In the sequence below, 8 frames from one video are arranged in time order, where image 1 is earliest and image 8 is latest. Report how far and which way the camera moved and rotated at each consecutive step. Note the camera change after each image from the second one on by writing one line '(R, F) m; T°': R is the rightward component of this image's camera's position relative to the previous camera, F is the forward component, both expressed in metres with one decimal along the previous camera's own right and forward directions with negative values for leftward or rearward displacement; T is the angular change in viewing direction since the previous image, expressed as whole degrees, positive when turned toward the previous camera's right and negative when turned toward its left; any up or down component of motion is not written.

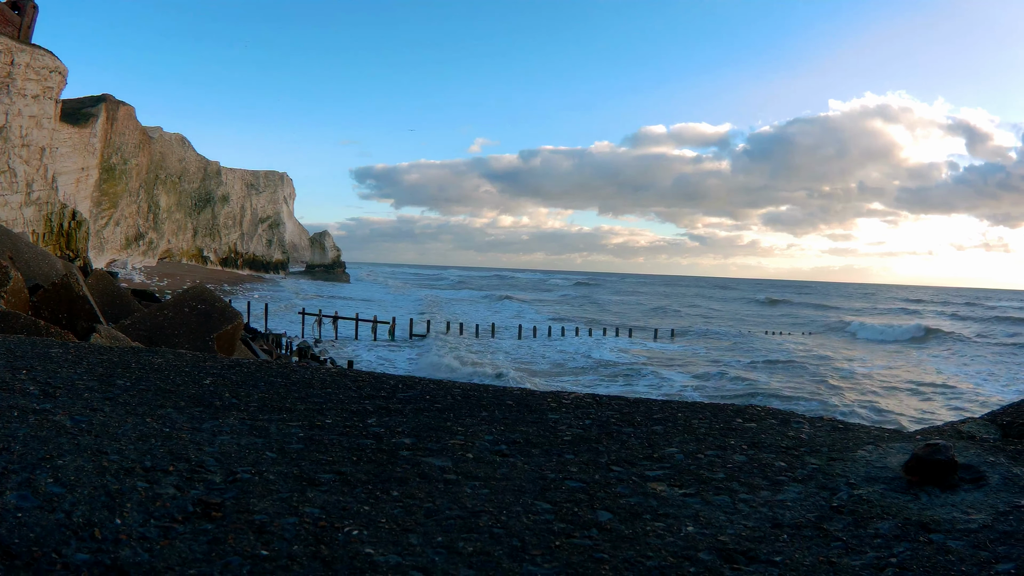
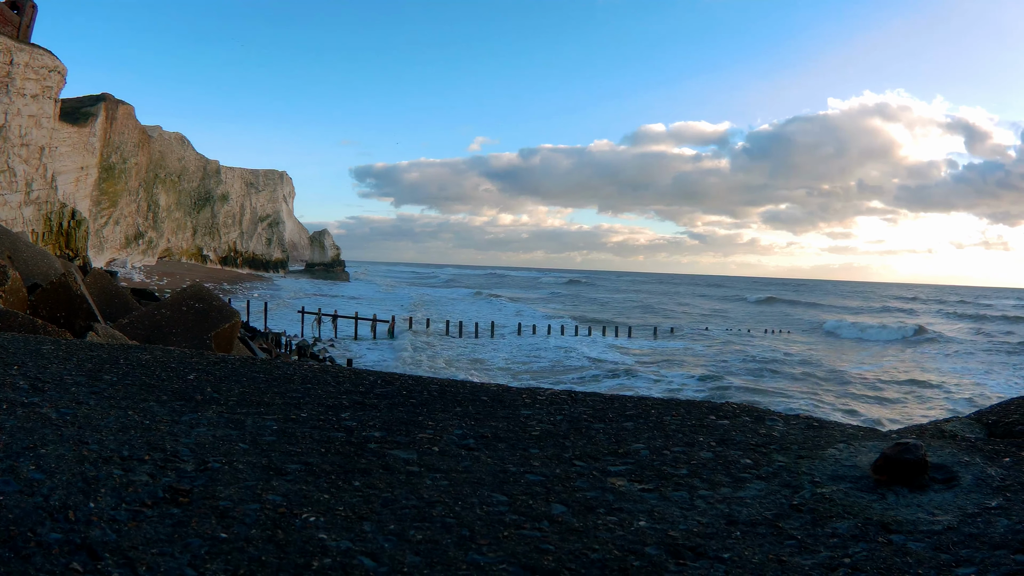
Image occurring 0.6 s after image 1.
(+0.2, 0.0) m; 0°
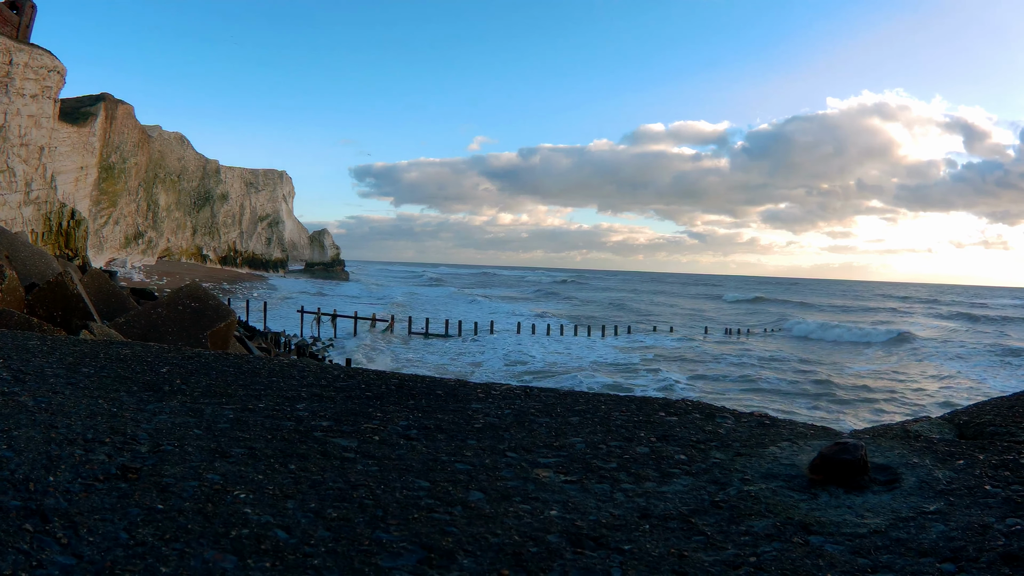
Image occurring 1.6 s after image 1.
(+0.3, 0.0) m; 0°
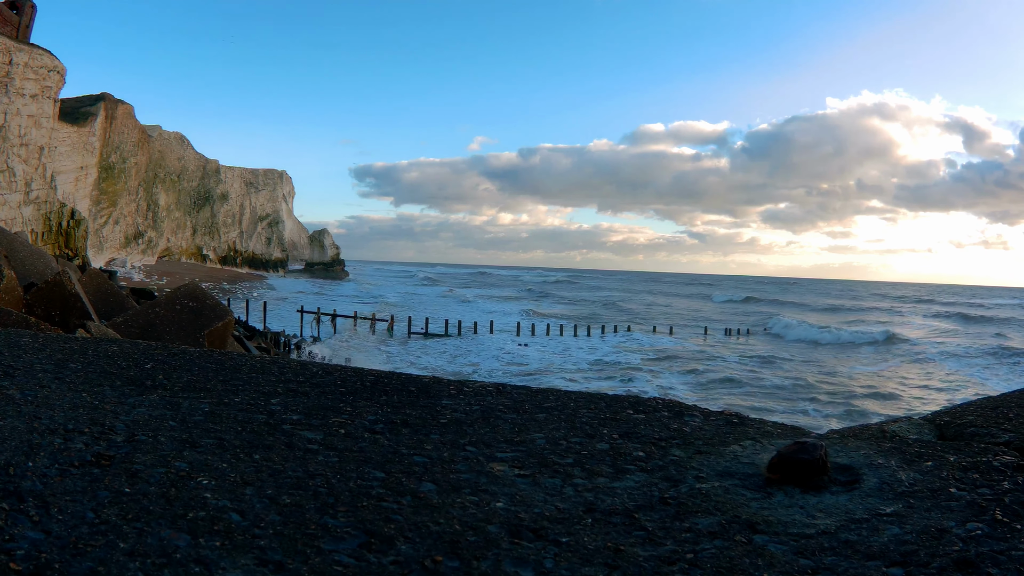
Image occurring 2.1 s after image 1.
(+0.2, 0.0) m; 0°
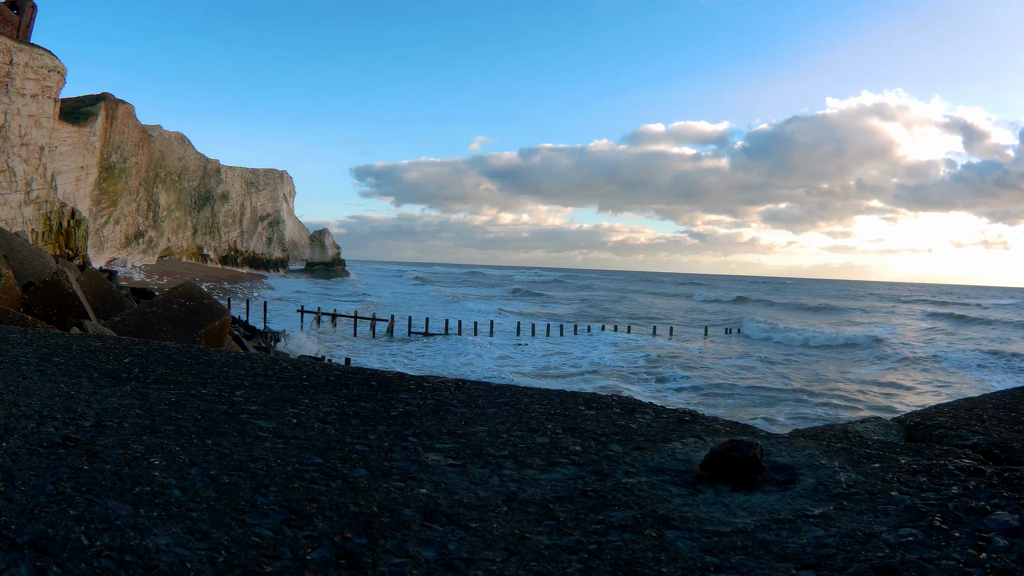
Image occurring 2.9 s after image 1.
(+0.3, -0.1) m; 0°
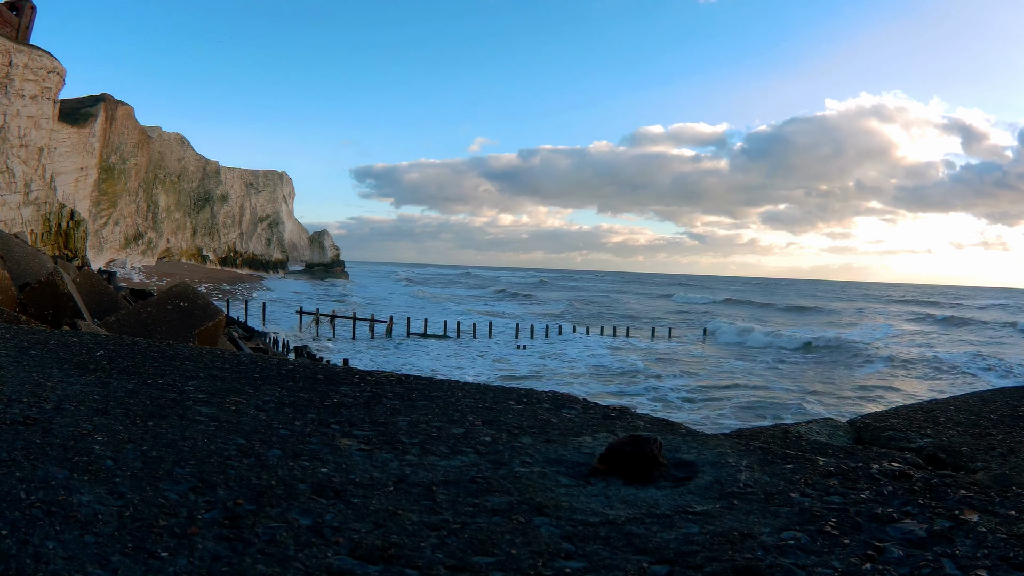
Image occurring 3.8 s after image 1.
(+0.5, -0.2) m; 0°
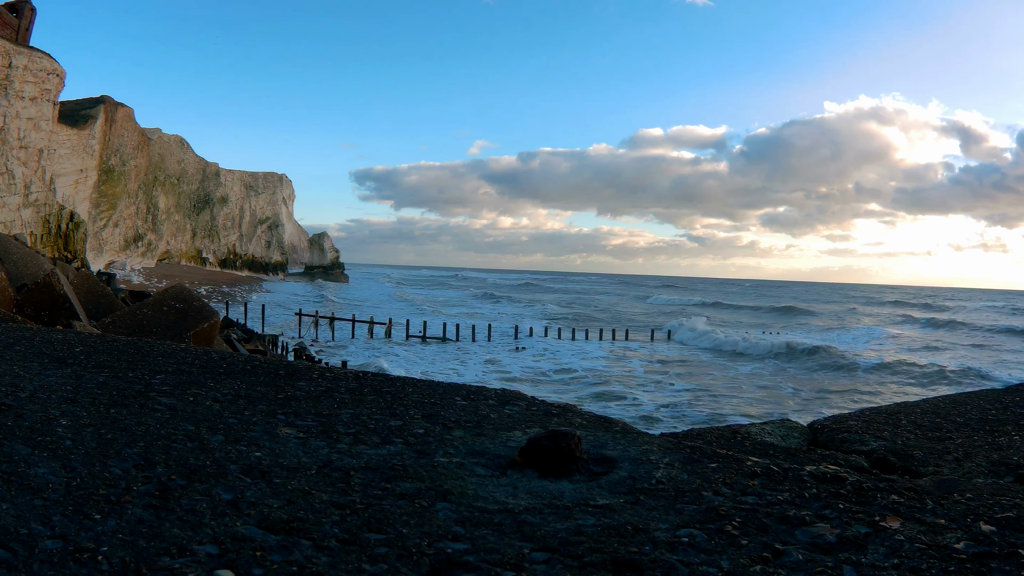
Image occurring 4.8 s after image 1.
(+0.4, -0.2) m; 0°
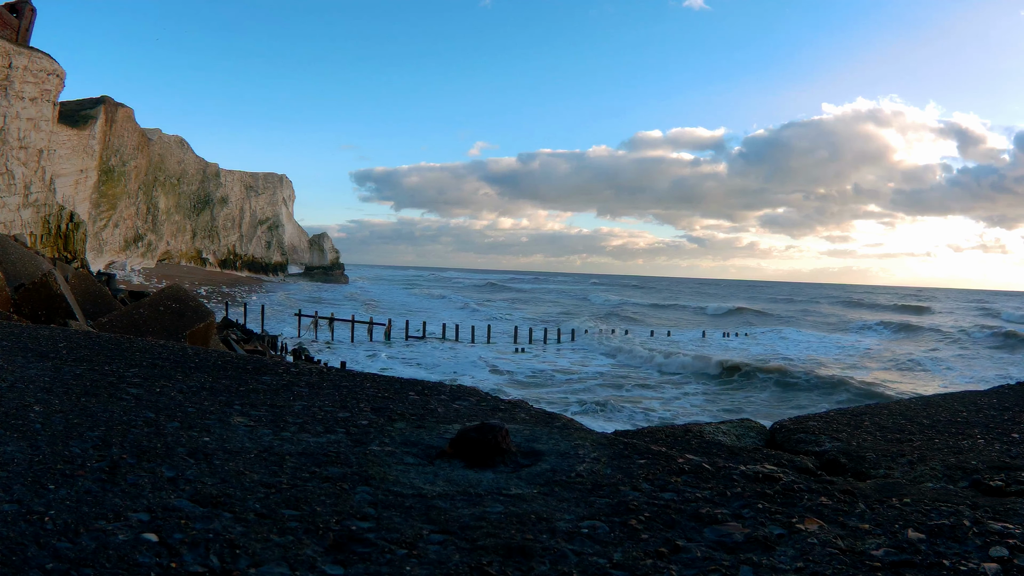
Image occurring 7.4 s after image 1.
(+0.4, -0.2) m; 0°
